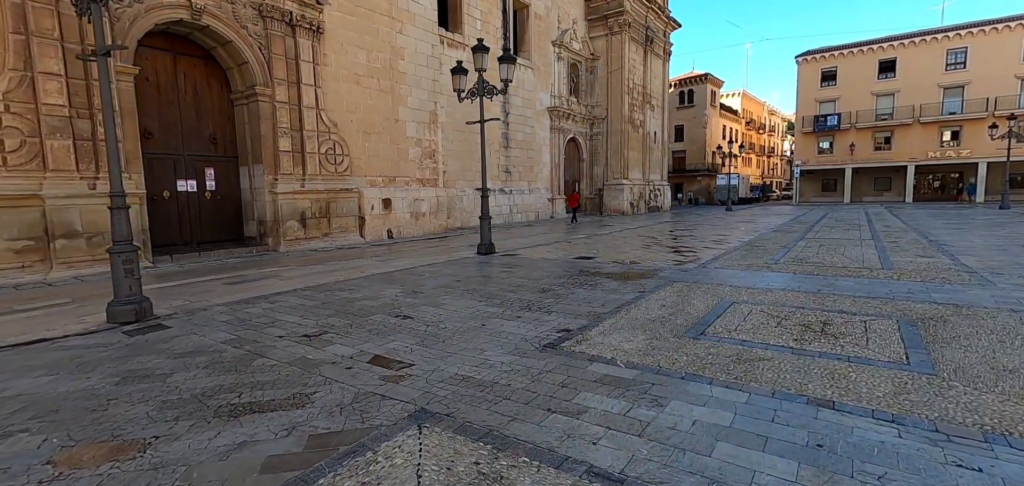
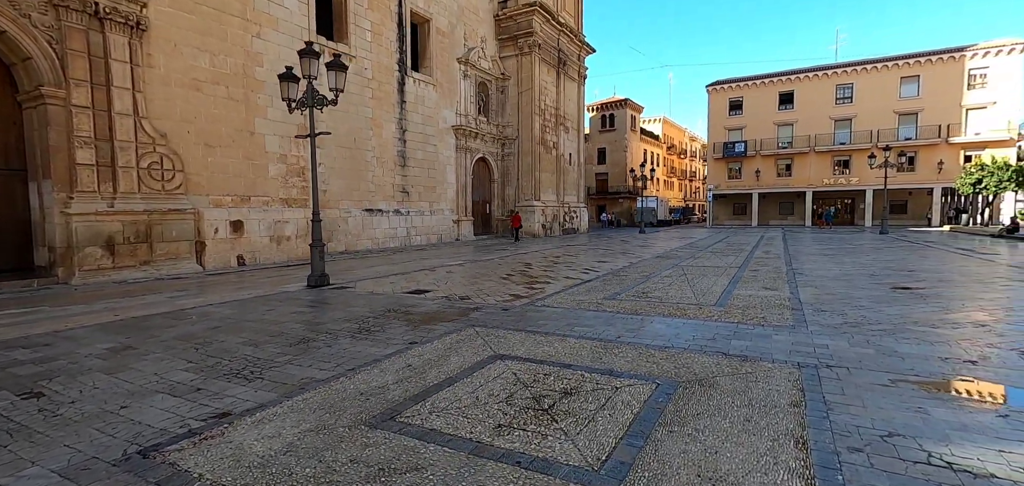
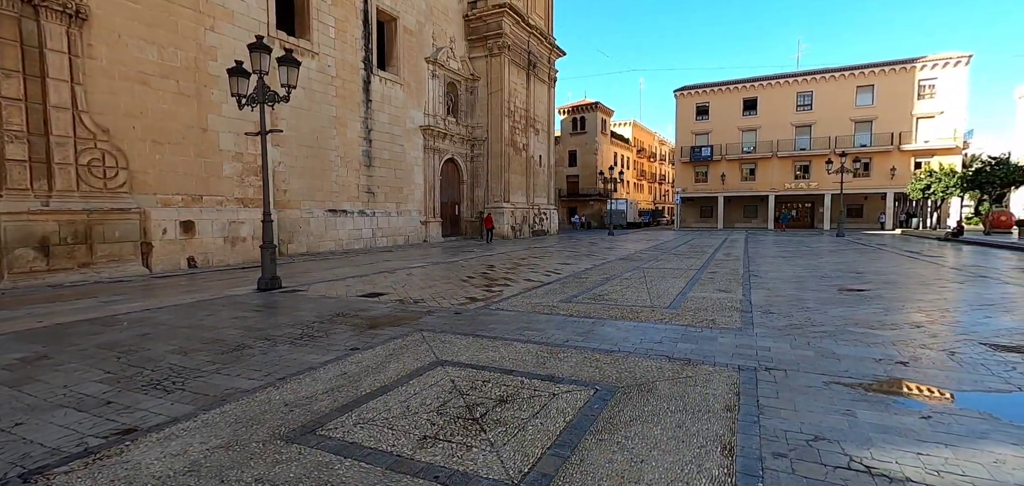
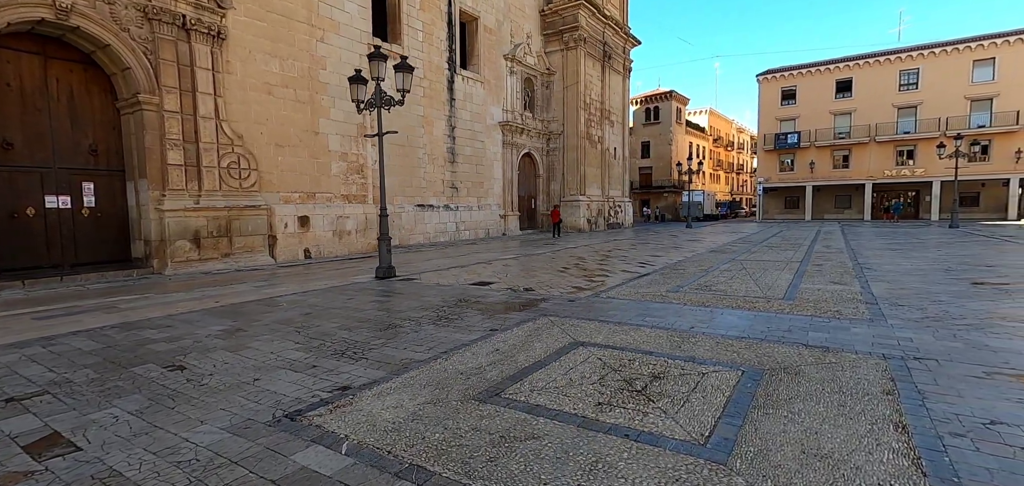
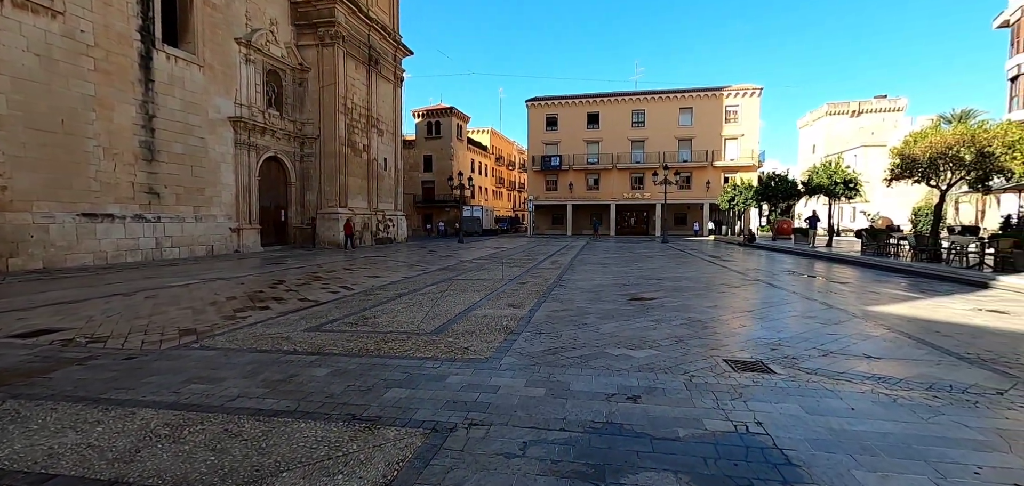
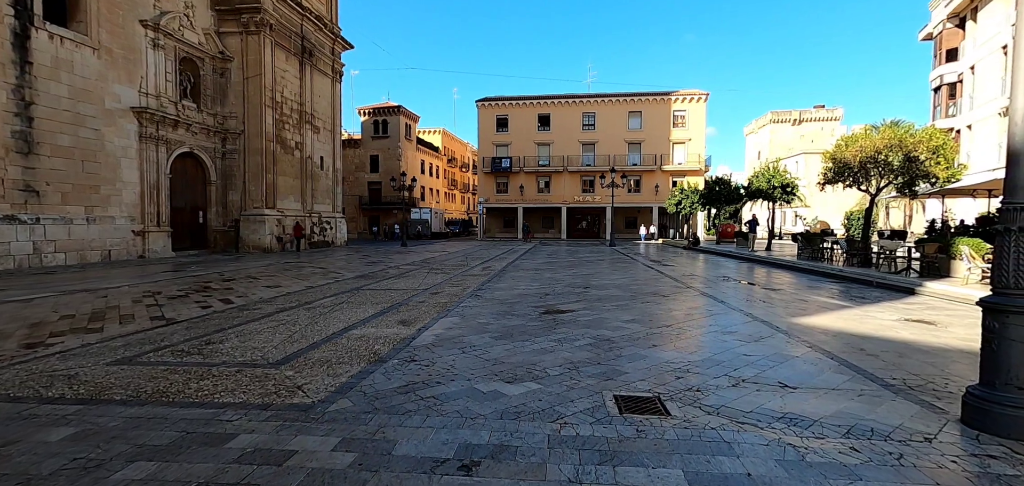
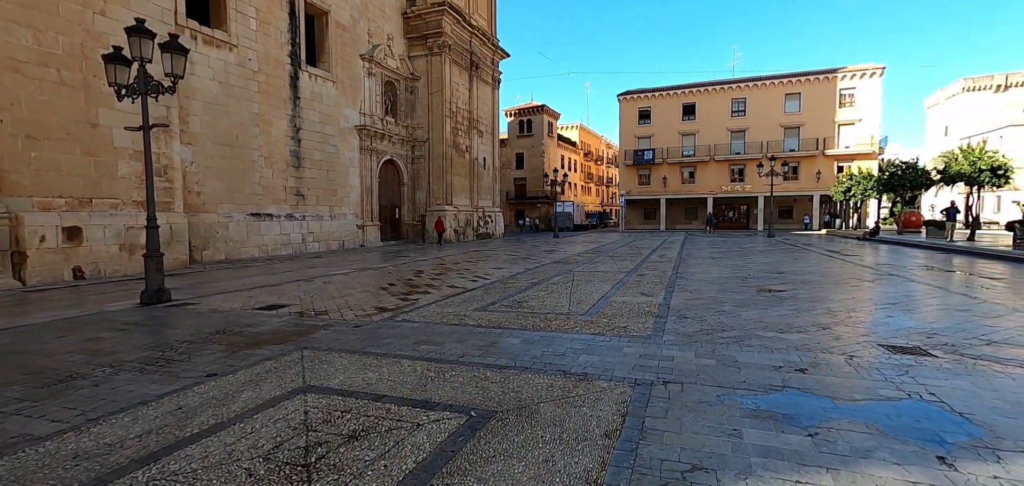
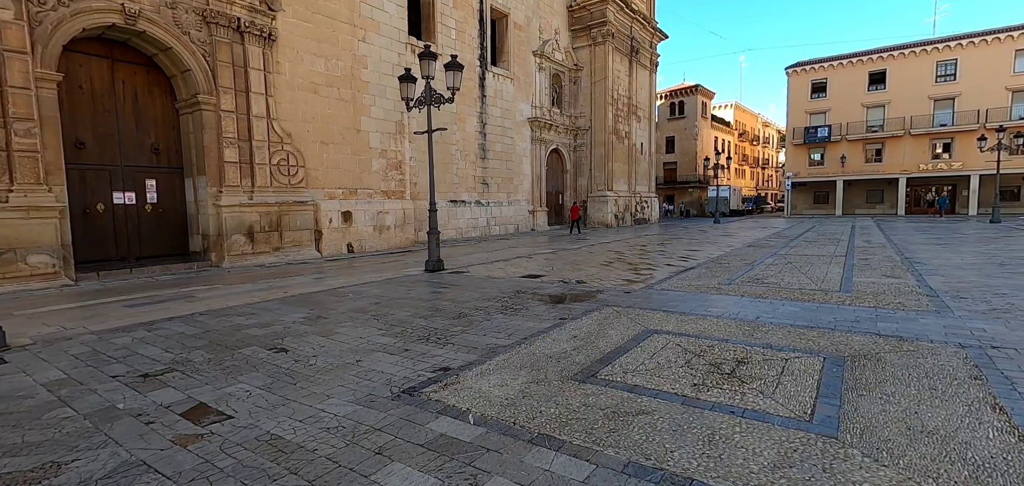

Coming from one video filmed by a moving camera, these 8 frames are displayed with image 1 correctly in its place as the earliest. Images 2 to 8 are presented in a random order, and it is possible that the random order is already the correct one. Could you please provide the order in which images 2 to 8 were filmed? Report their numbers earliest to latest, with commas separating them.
8, 4, 2, 3, 7, 5, 6
